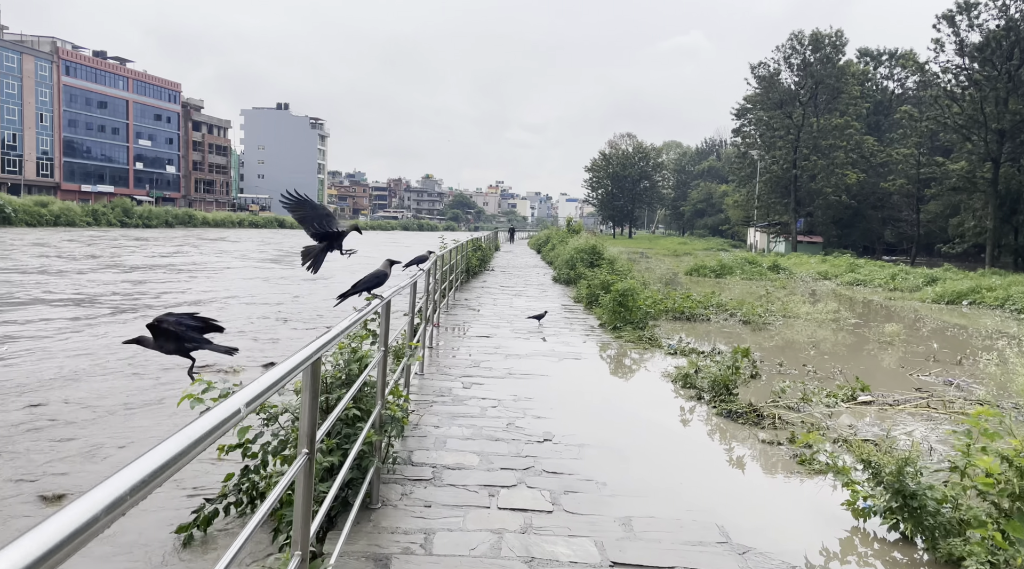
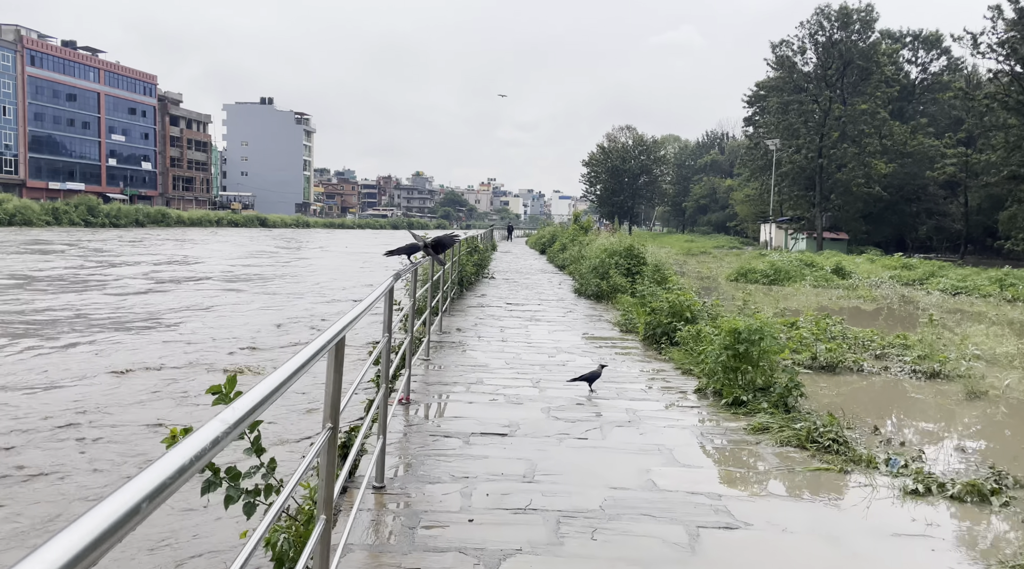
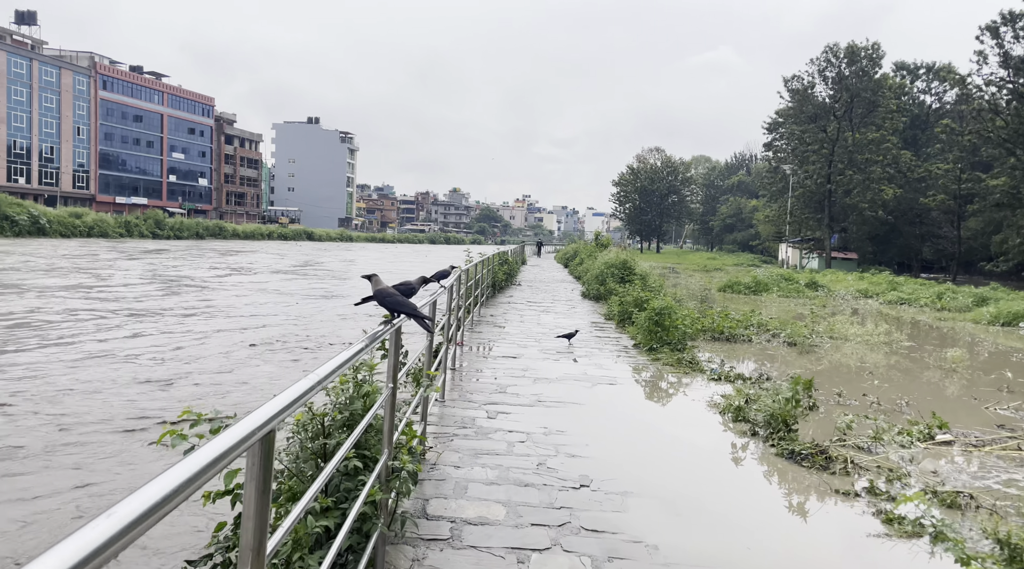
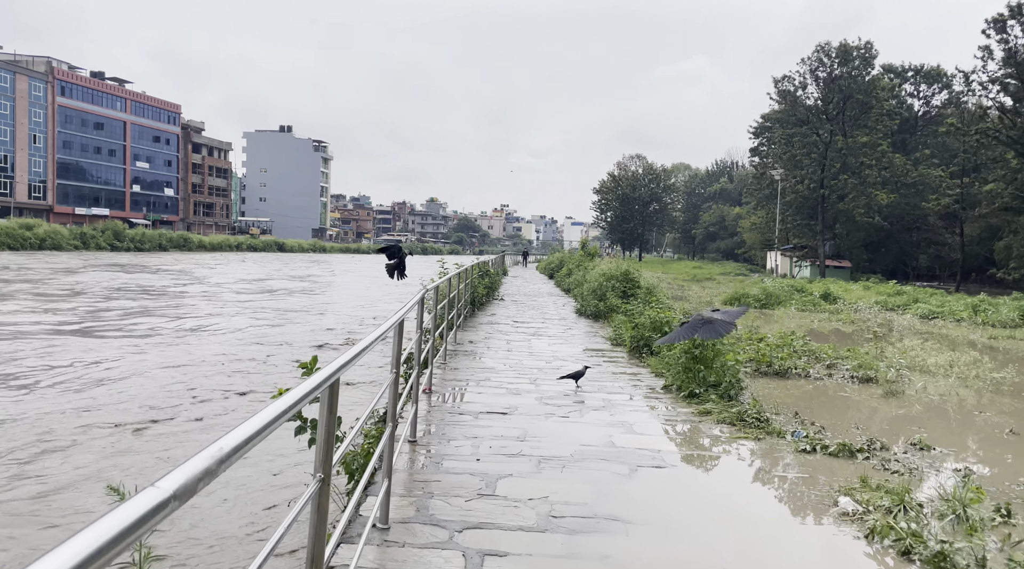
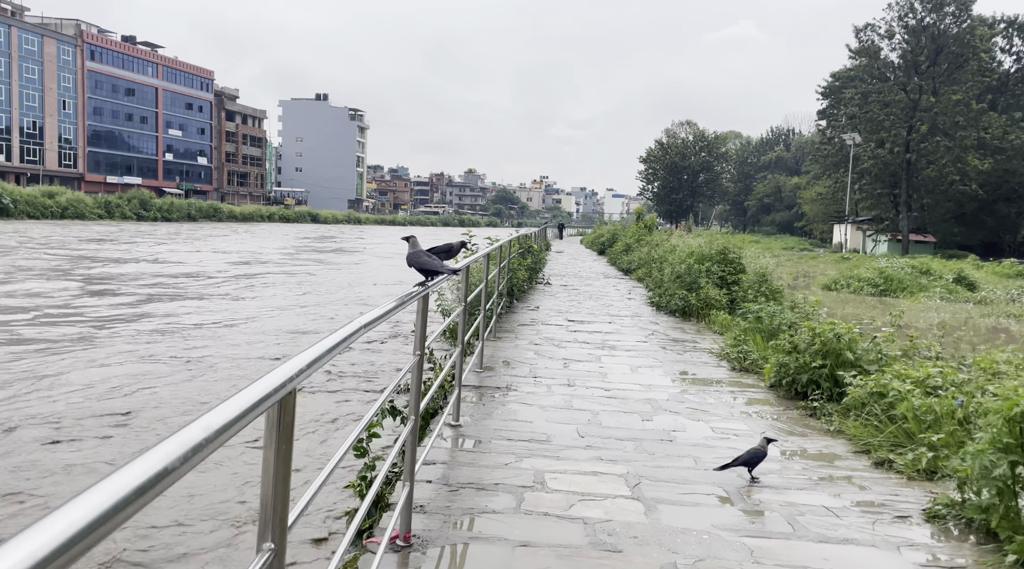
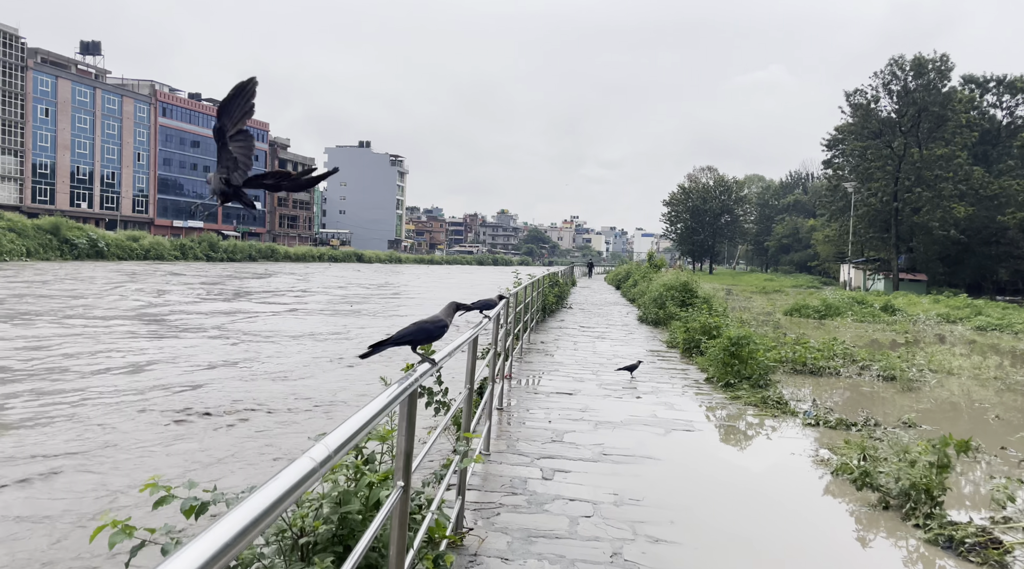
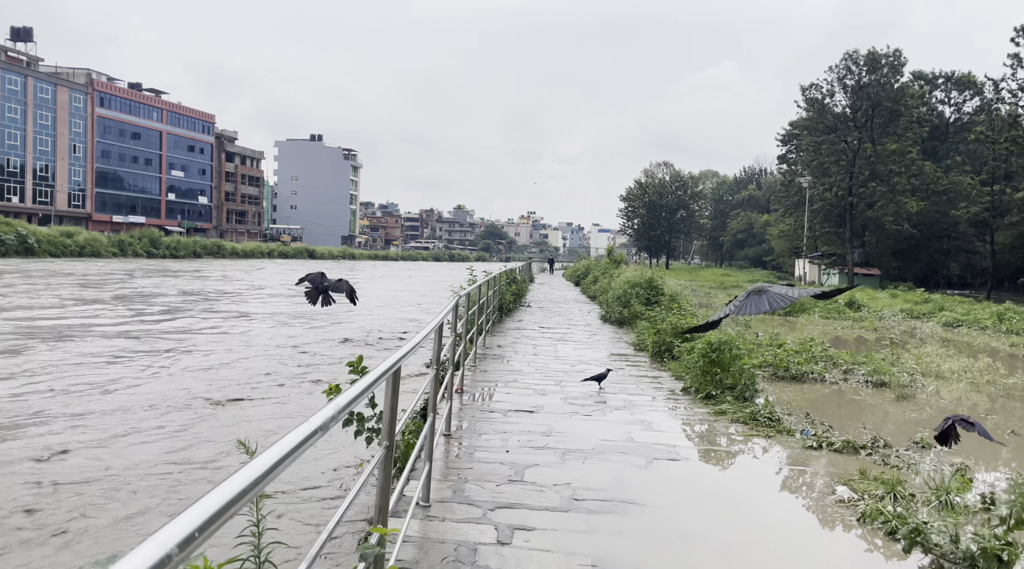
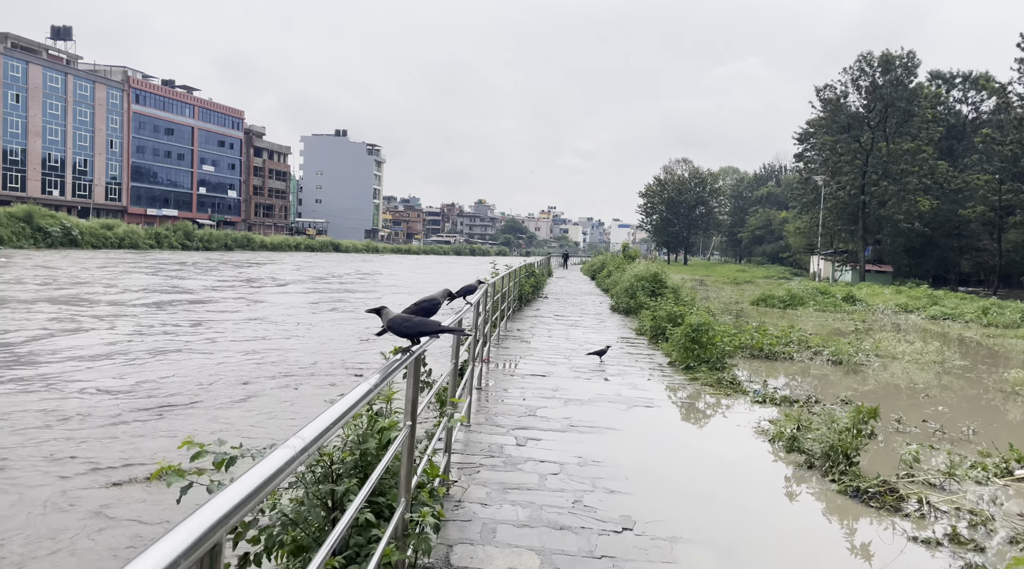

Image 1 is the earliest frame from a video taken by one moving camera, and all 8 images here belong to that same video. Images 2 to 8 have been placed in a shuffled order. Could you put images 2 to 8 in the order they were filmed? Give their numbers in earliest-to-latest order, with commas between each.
3, 8, 6, 7, 4, 2, 5
